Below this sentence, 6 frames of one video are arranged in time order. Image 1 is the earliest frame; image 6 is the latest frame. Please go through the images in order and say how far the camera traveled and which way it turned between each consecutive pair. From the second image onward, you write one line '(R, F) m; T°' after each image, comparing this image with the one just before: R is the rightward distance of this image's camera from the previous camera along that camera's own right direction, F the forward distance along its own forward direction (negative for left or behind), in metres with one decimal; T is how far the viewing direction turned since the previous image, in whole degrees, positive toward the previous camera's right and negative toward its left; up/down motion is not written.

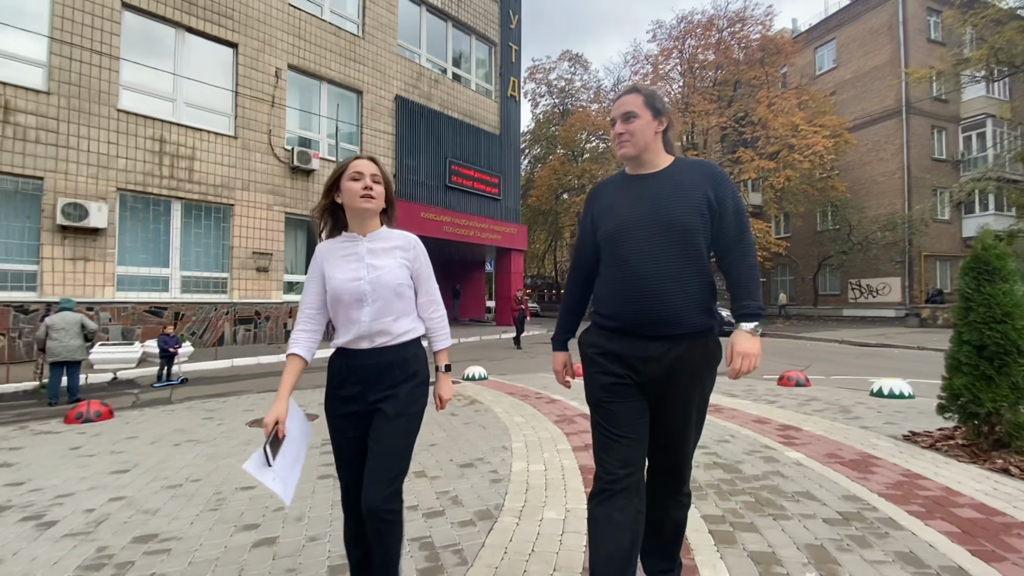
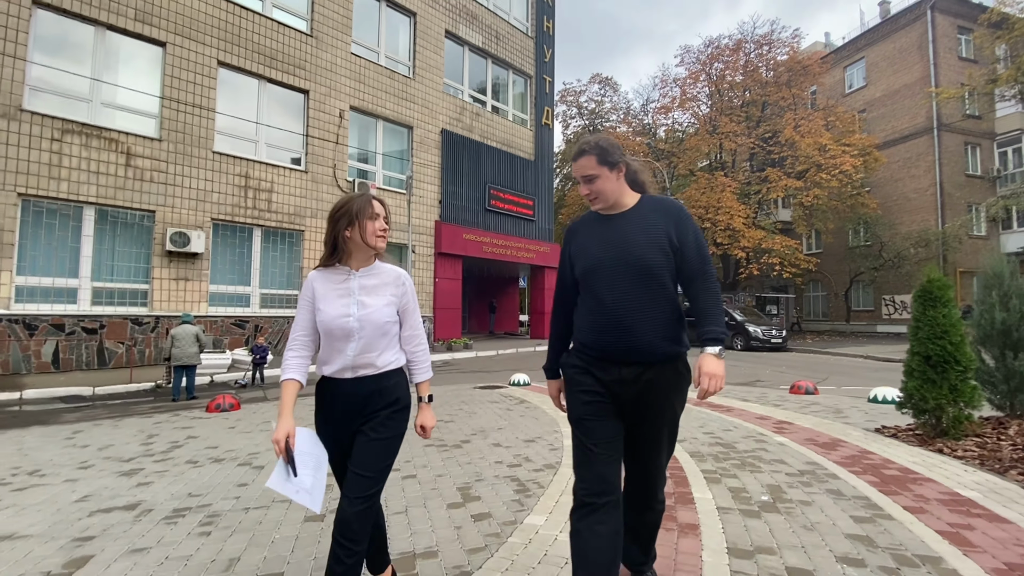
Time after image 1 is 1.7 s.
(-0.2, -1.3) m; -3°
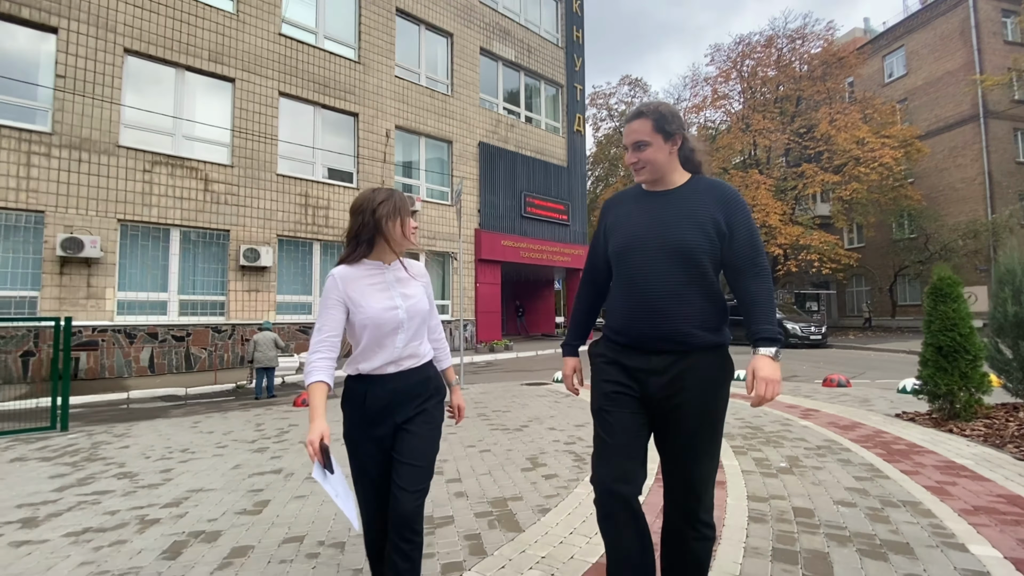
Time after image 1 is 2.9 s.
(-0.2, -0.8) m; -4°
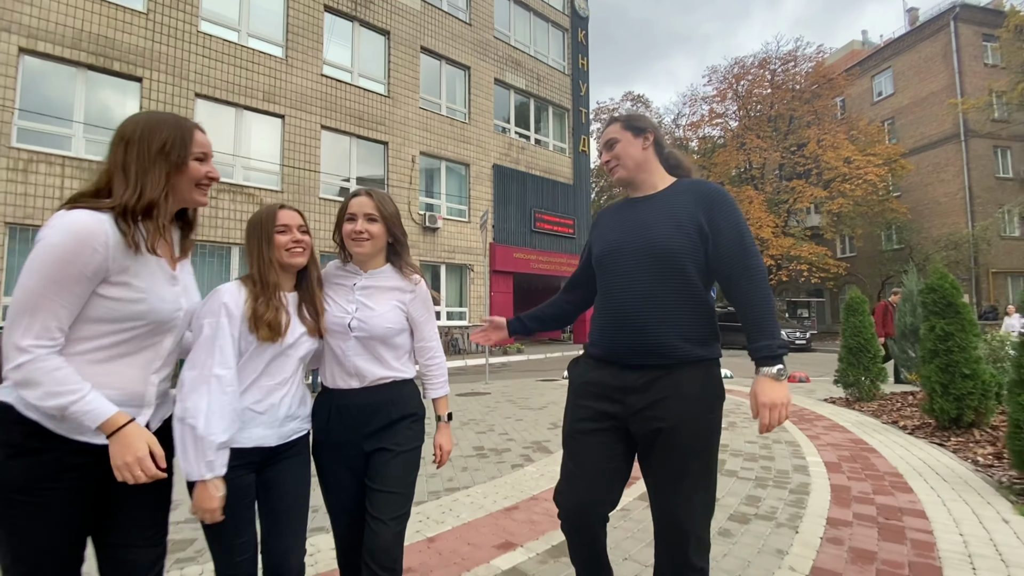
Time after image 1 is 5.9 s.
(-0.3, -2.0) m; 0°
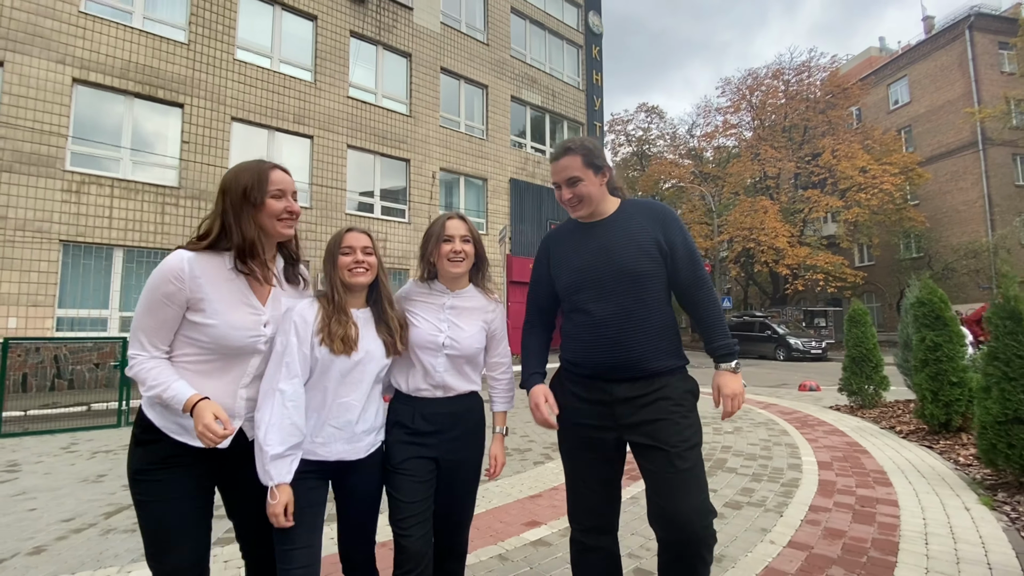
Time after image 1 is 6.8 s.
(-0.1, -0.6) m; -2°
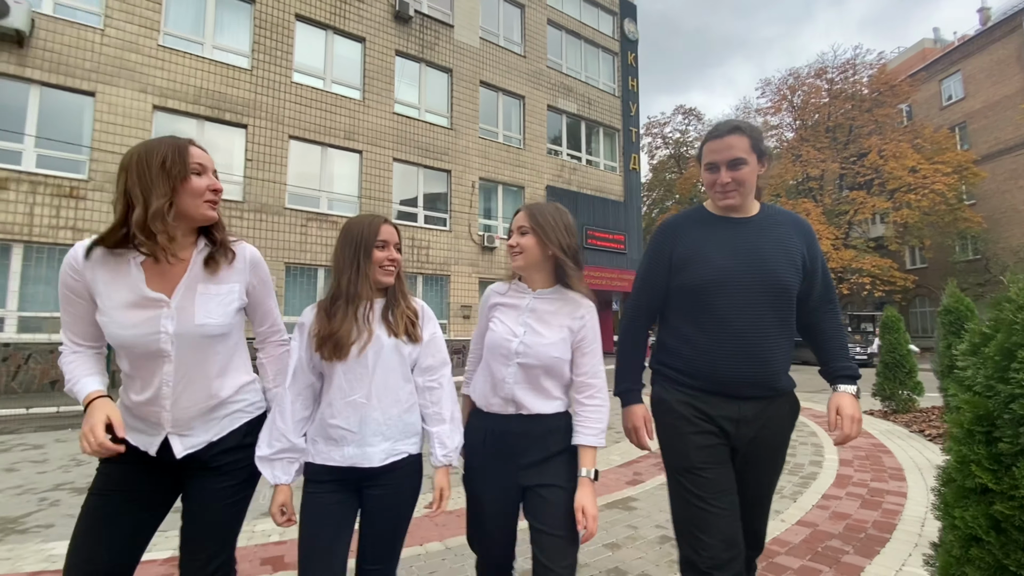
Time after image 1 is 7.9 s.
(-0.1, -0.6) m; -4°
